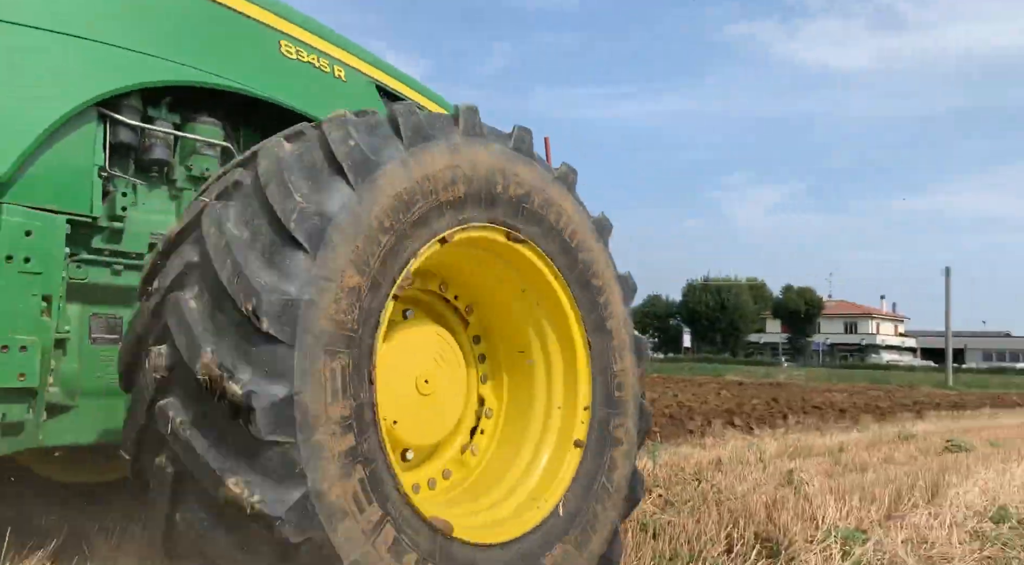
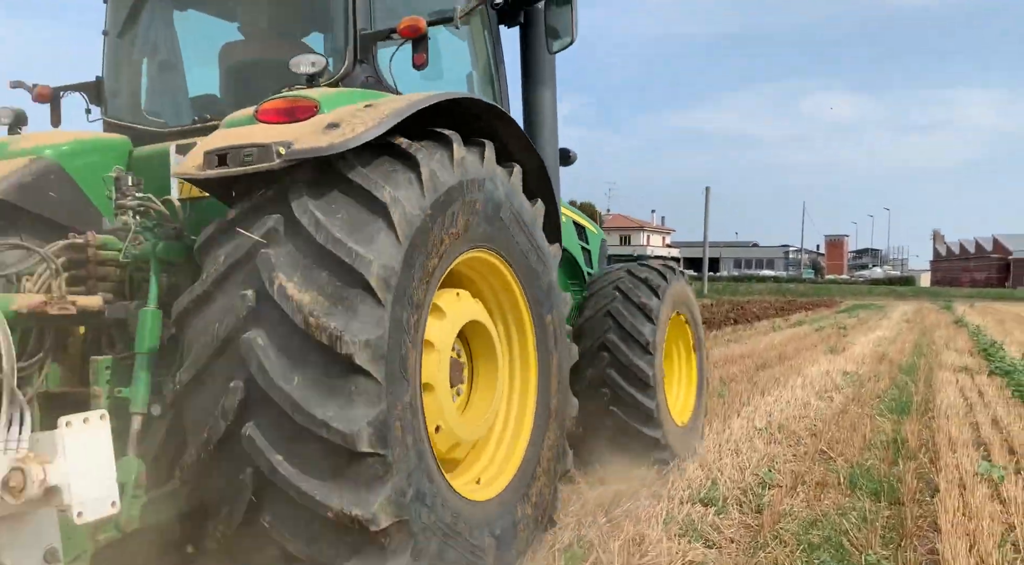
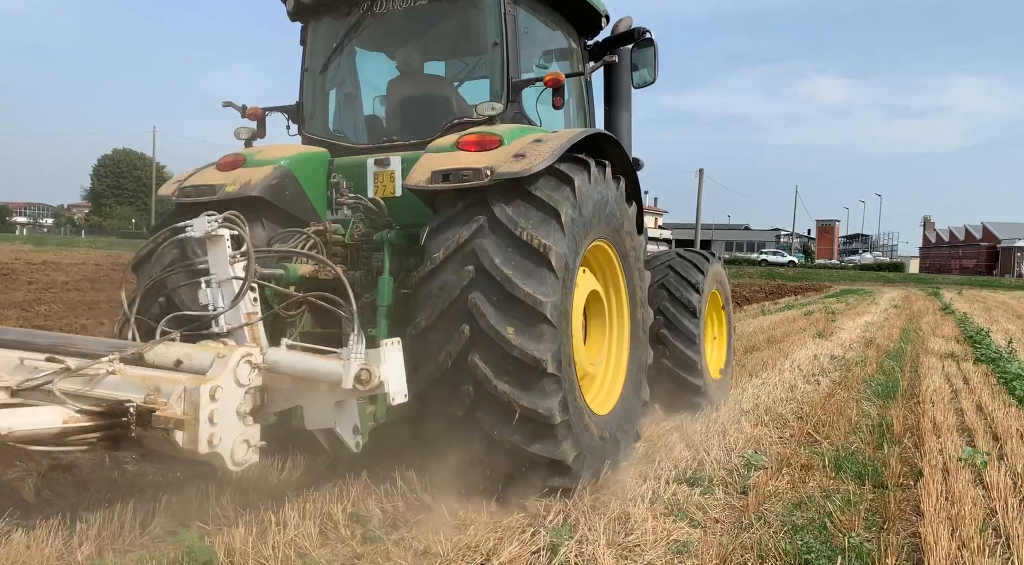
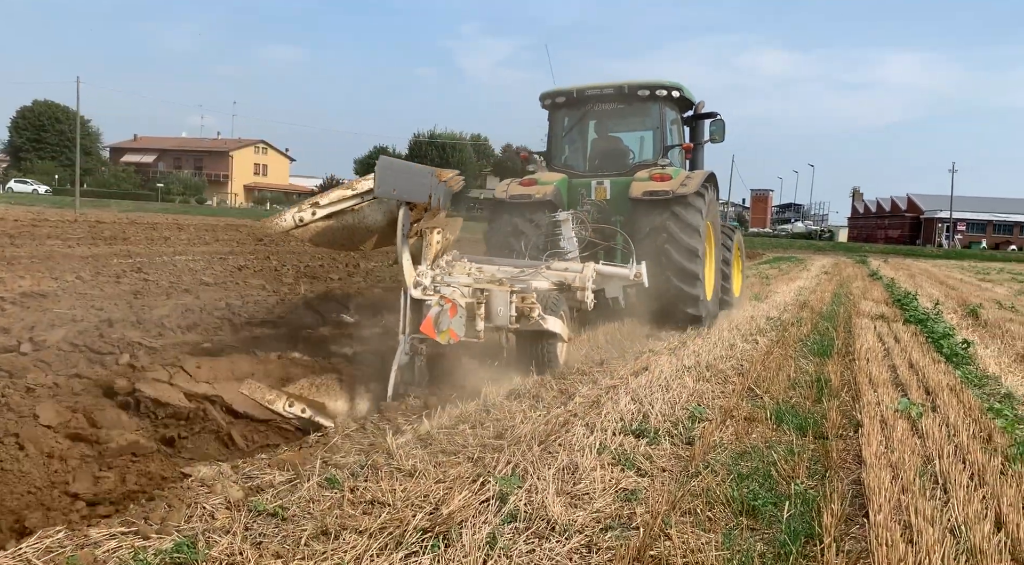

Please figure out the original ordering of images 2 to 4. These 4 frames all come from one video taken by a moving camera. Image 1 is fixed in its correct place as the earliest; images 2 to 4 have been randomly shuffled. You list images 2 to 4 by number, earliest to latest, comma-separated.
2, 3, 4
